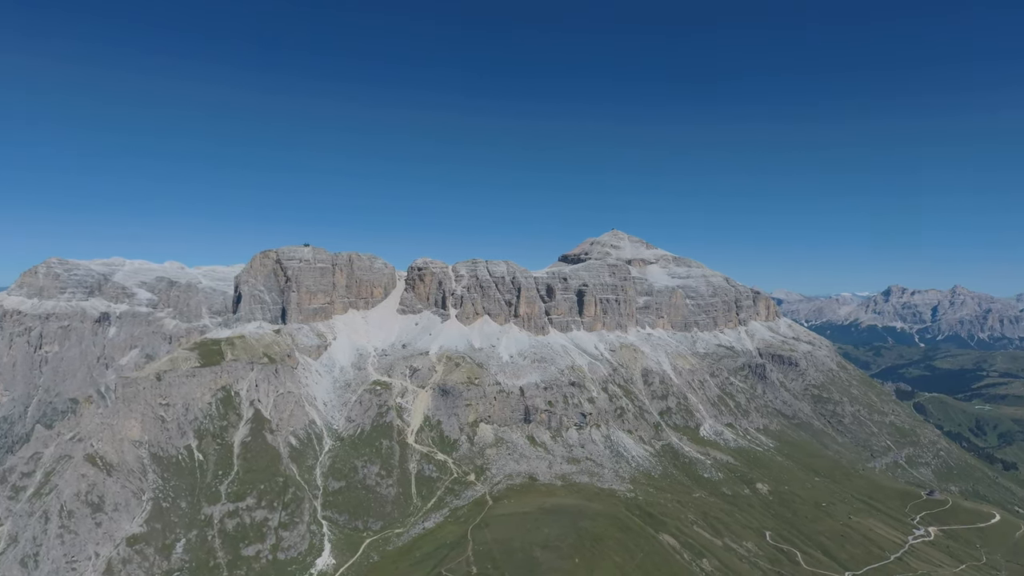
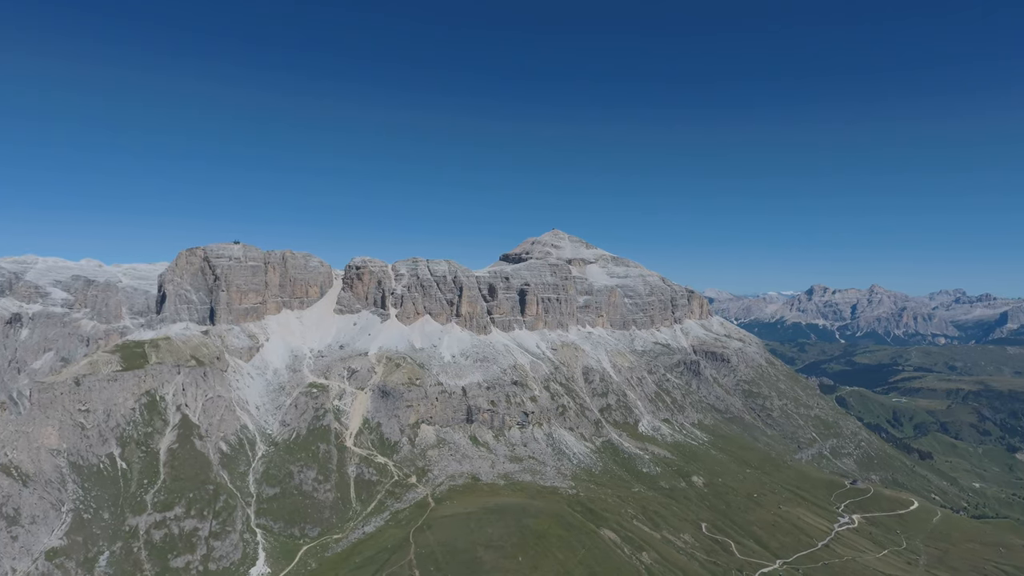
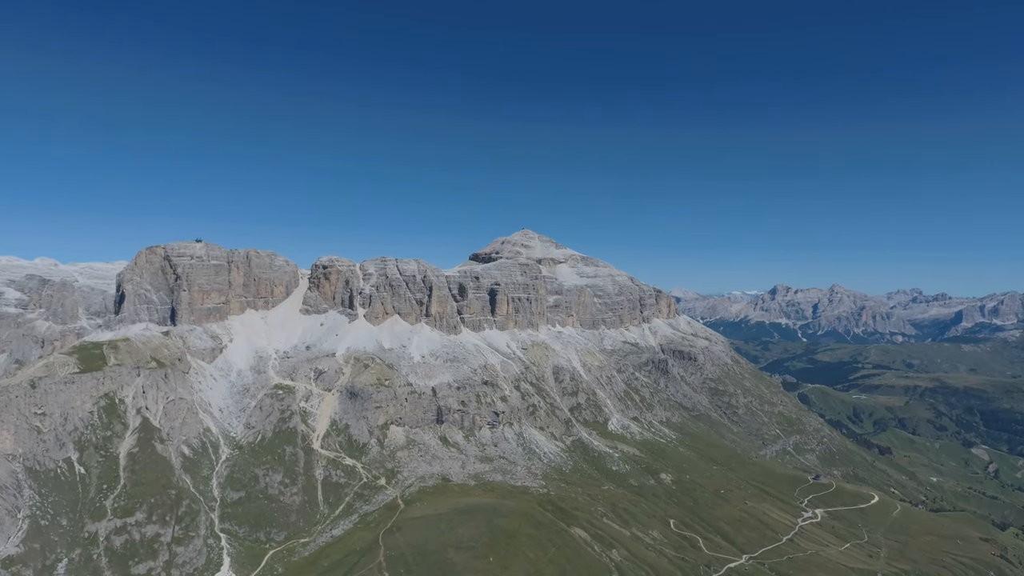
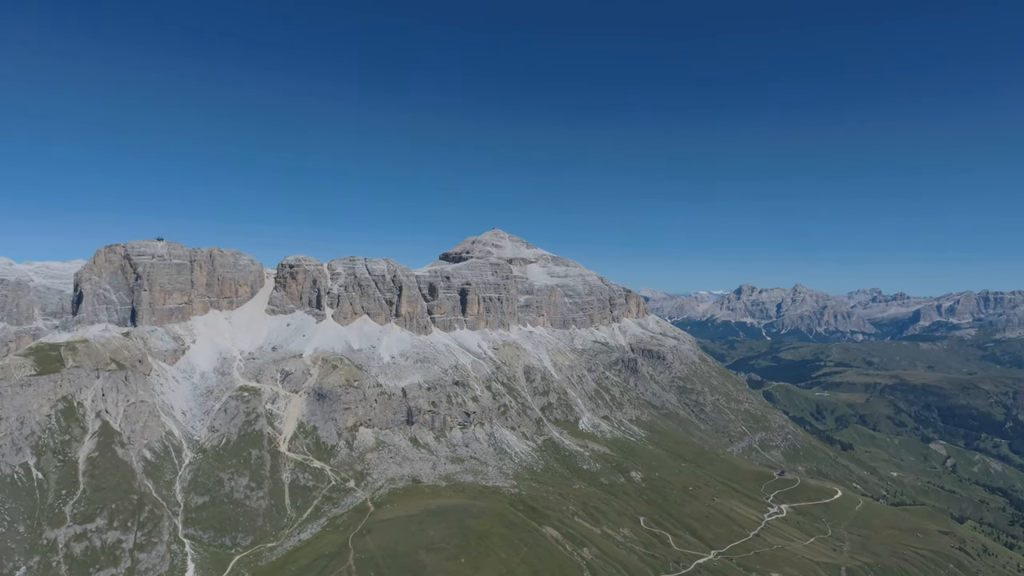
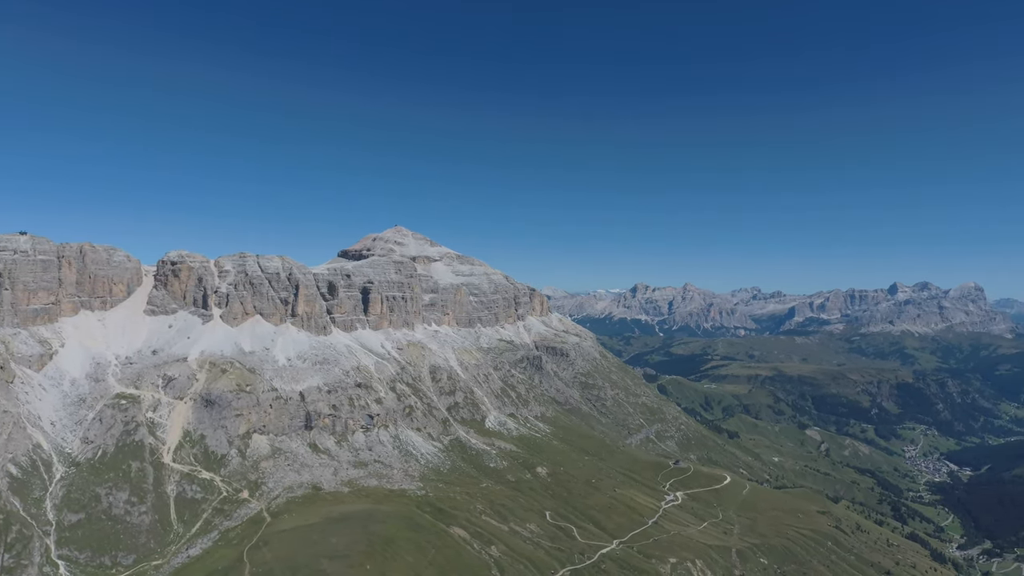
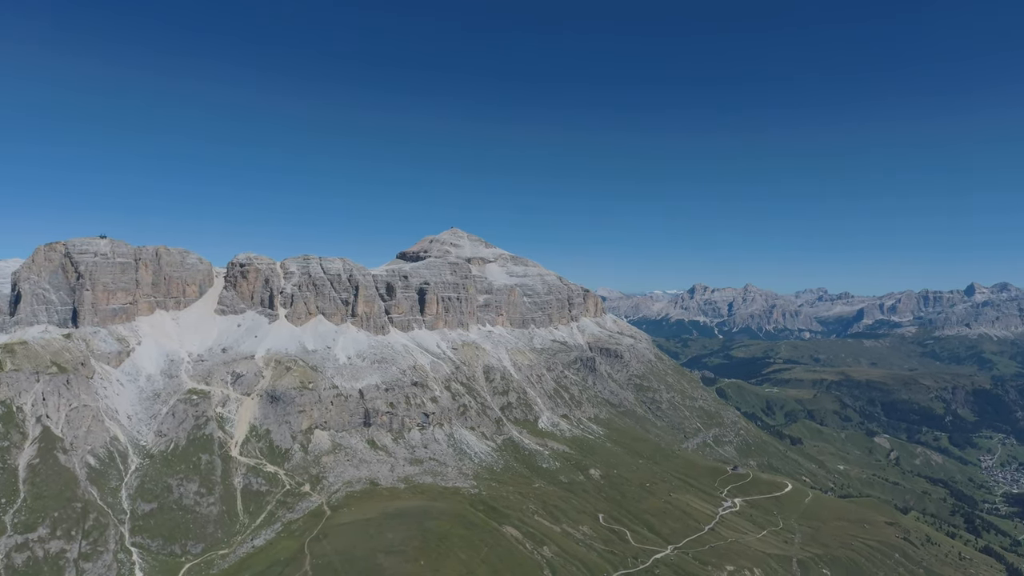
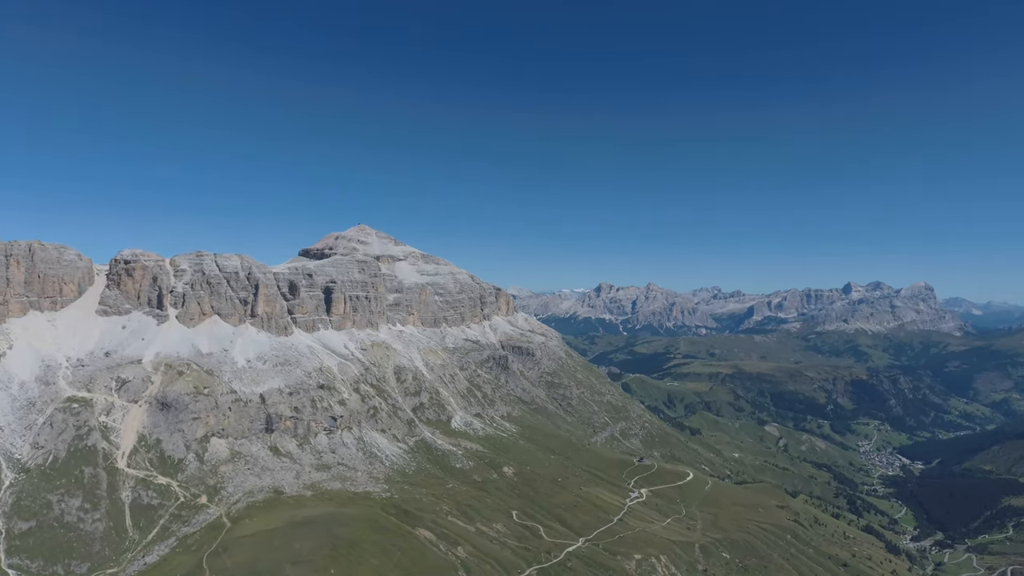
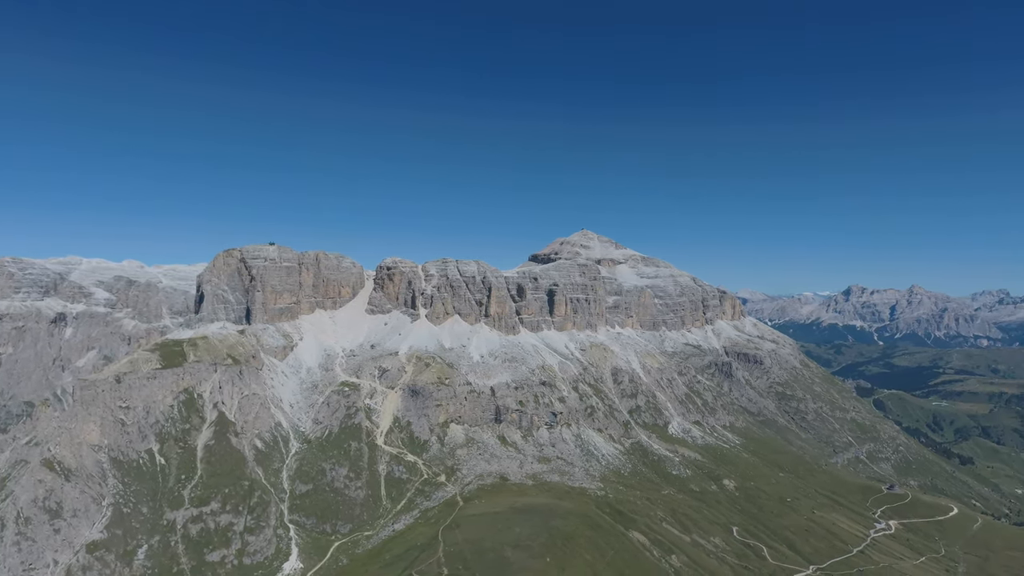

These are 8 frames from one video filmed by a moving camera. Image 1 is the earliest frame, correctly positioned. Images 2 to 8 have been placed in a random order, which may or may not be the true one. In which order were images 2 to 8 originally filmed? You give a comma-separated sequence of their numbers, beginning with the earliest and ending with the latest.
8, 2, 3, 4, 6, 5, 7
